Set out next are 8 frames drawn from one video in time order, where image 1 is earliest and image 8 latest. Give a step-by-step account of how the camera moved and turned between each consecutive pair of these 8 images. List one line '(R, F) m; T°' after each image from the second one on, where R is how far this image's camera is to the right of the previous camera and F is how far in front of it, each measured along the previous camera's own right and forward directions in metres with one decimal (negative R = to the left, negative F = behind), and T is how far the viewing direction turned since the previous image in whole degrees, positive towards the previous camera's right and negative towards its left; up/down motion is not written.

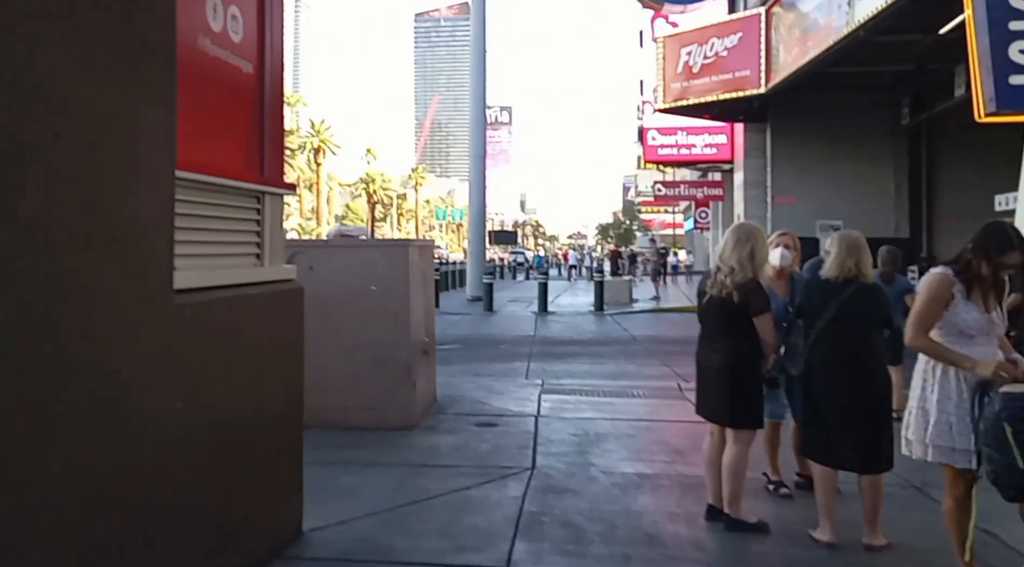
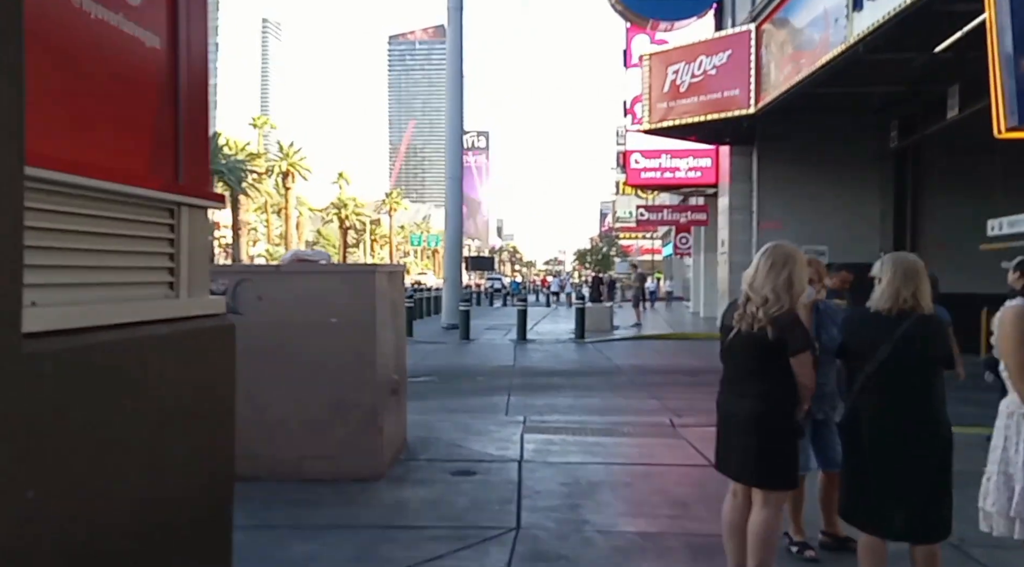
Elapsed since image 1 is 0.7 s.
(0.0, +0.9) m; +2°
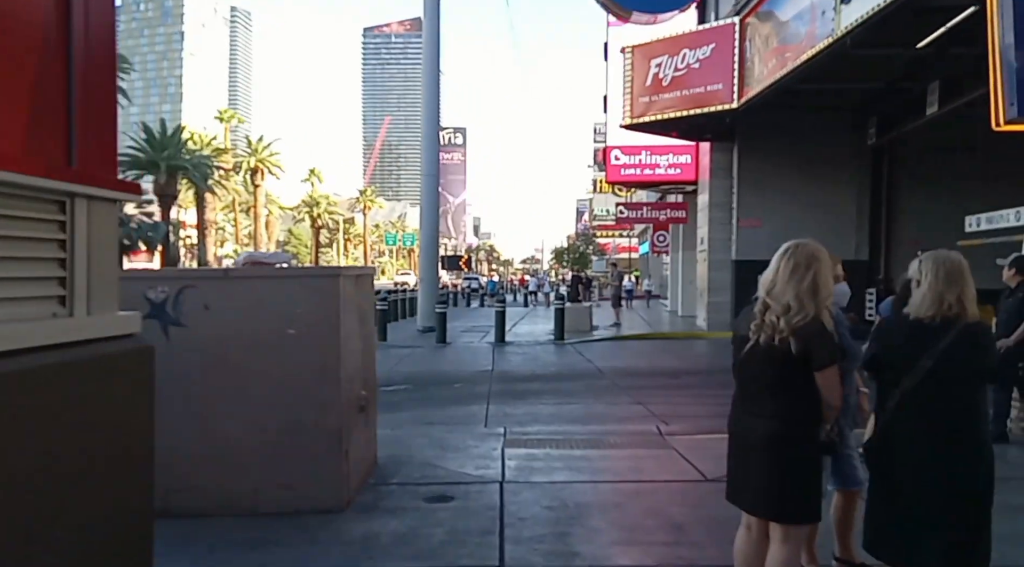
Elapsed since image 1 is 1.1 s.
(0.0, +0.6) m; +2°
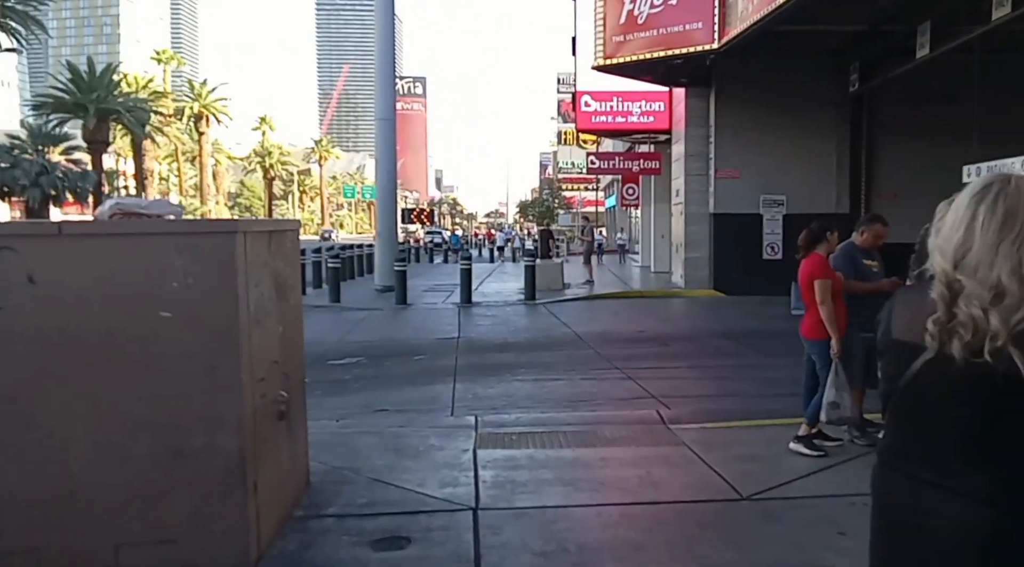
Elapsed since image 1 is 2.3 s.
(-0.1, +1.8) m; +3°
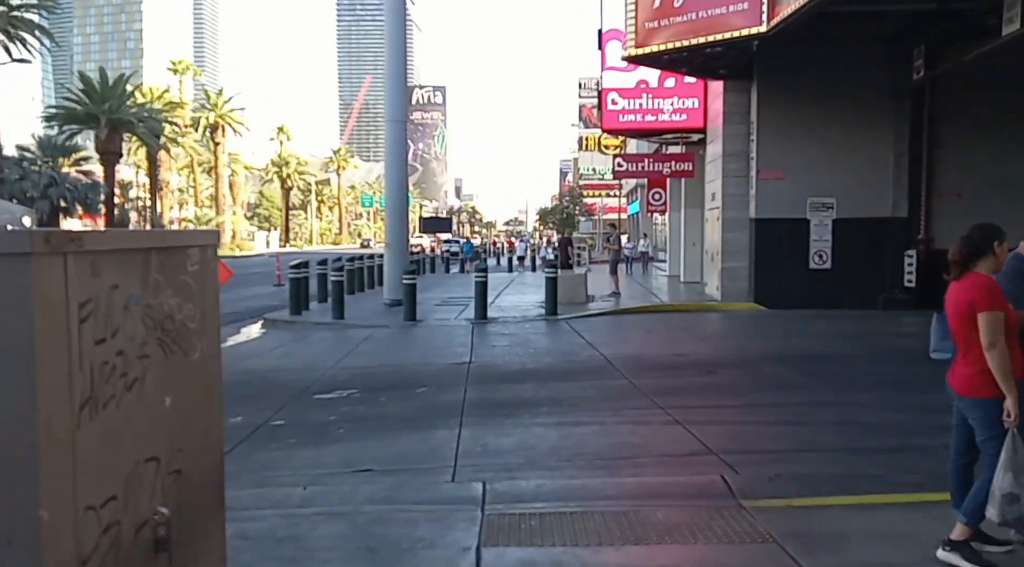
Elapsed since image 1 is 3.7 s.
(0.0, +1.9) m; -1°
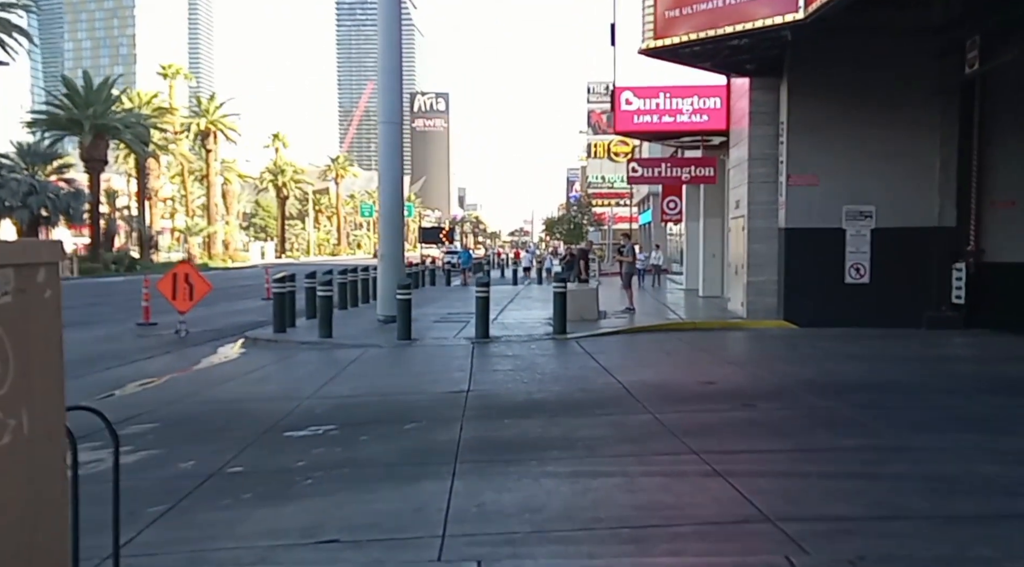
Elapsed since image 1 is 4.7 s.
(0.0, +1.5) m; 0°
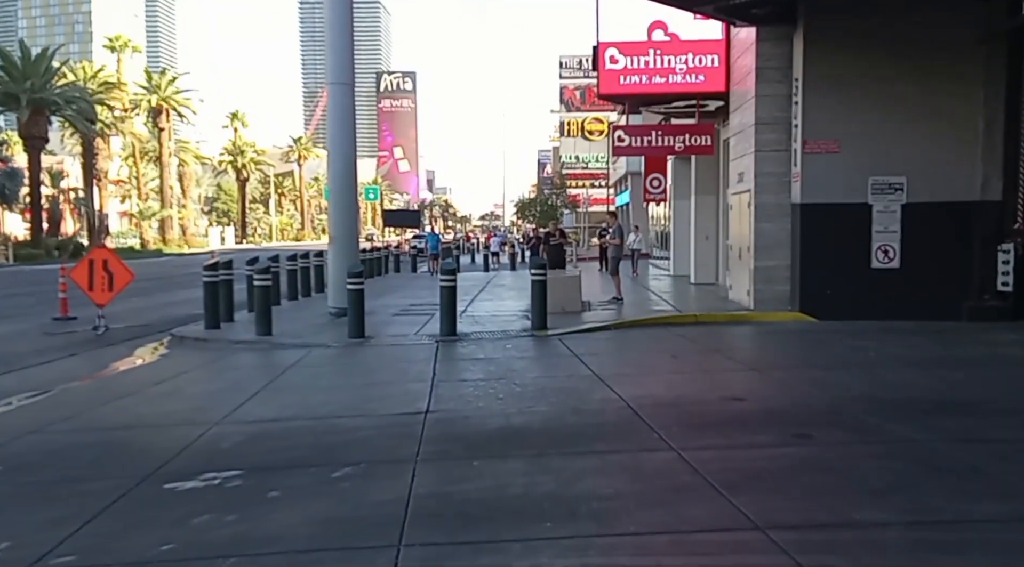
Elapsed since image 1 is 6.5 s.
(0.0, +2.5) m; +2°
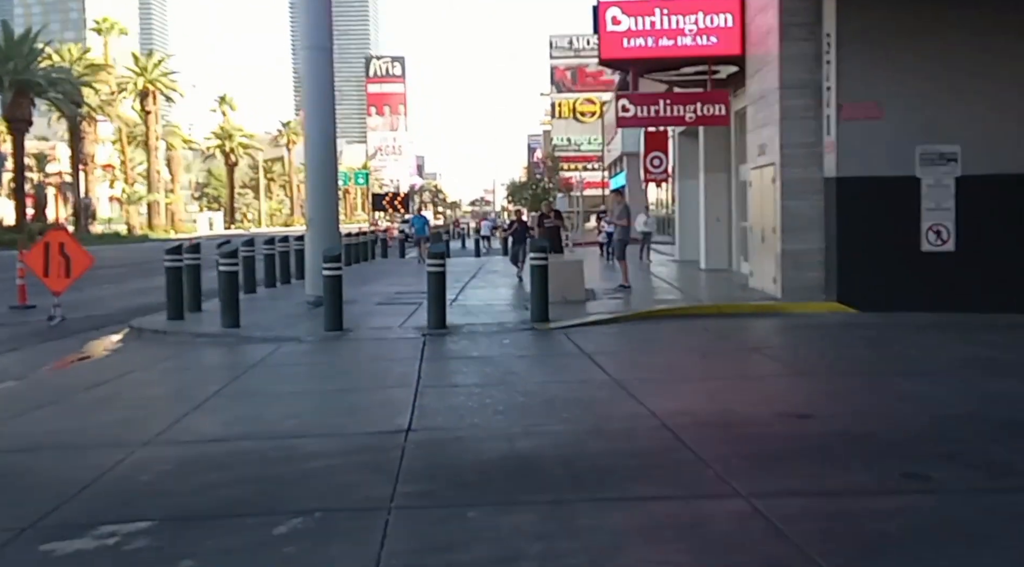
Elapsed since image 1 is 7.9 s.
(-0.1, +1.7) m; +1°
